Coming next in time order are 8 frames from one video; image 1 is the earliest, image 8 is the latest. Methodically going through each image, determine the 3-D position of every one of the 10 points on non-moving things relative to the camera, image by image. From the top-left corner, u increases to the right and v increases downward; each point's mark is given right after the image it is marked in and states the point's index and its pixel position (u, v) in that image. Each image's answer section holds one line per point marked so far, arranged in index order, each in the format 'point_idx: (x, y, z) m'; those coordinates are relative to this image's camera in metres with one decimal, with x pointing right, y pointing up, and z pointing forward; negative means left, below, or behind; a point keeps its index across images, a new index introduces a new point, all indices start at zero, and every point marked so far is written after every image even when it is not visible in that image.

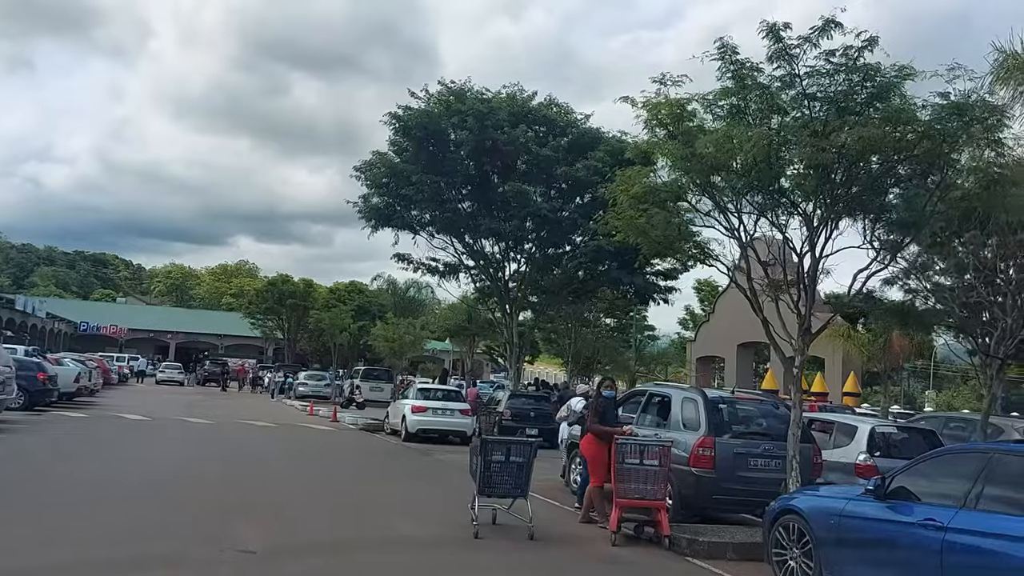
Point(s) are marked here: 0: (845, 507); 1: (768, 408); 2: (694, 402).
0: (+2.5, -1.6, +7.0) m
1: (+2.8, -1.3, +10.5) m
2: (+2.0, -1.2, +10.3) m
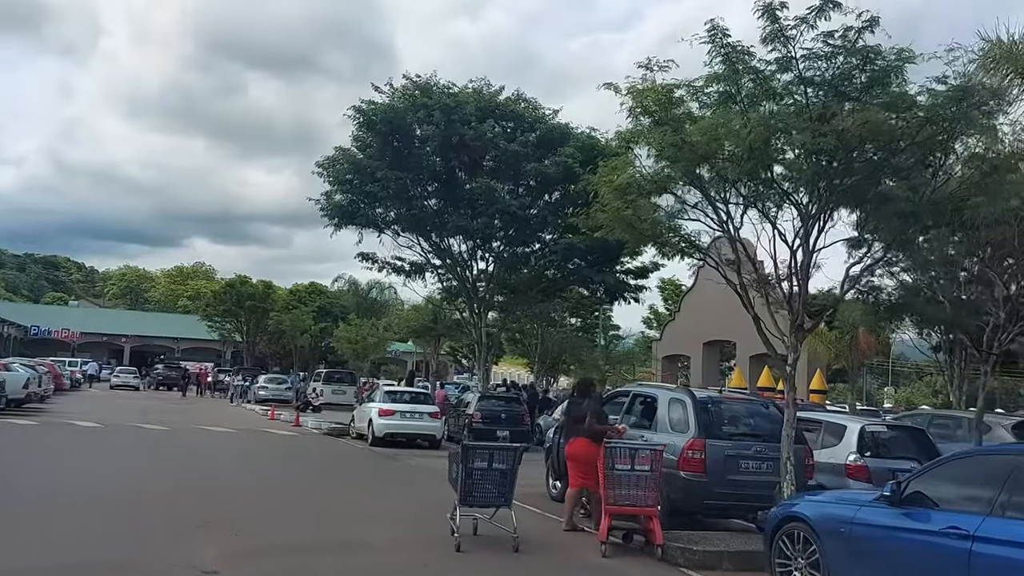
0: (+2.4, -1.6, +6.6) m
1: (+2.6, -1.3, +10.1) m
2: (+1.8, -1.2, +9.9) m
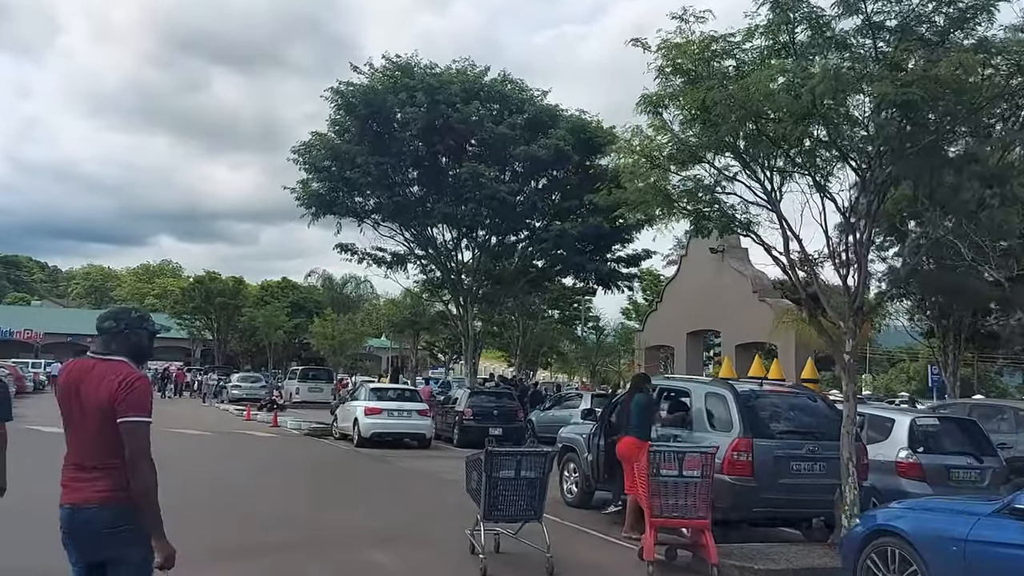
0: (+2.7, -1.4, +5.6) m
1: (+2.8, -1.1, +9.1) m
2: (+2.0, -1.0, +8.8) m
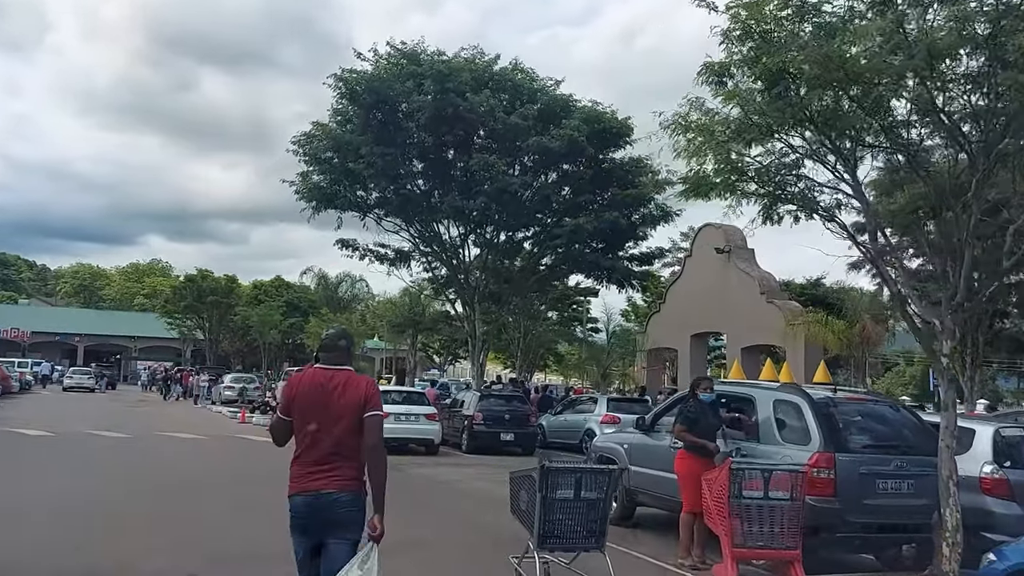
0: (+3.1, -1.3, +4.6) m
1: (+3.1, -1.0, +8.1) m
2: (+2.3, -1.0, +7.8) m
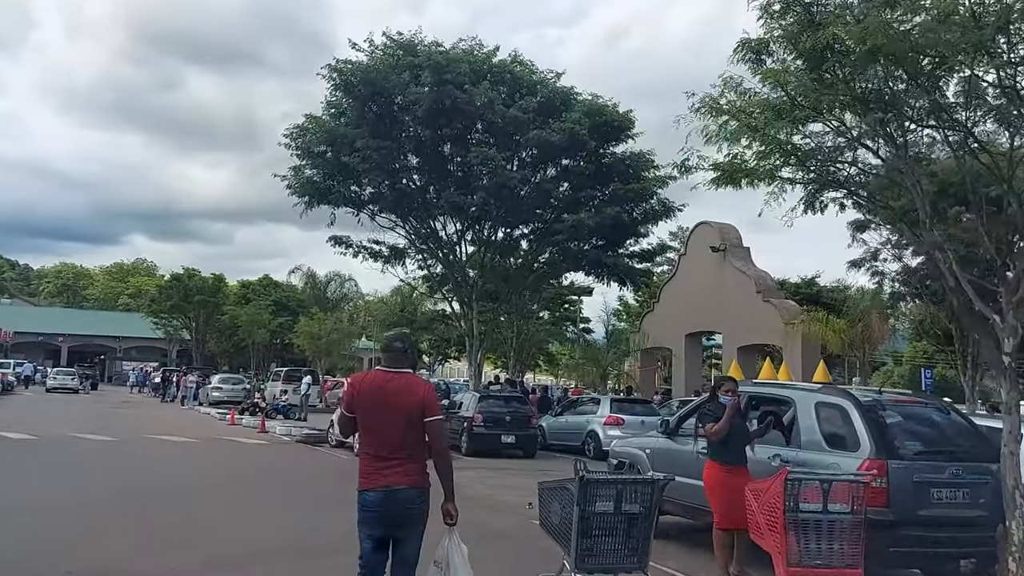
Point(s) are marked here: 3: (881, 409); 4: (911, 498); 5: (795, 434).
0: (+3.3, -1.3, +4.0) m
1: (+3.3, -1.0, +7.5) m
2: (+2.5, -0.9, +7.3) m
3: (+2.8, -0.9, +7.3) m
4: (+2.8, -1.5, +6.7) m
5: (+2.3, -1.1, +7.6) m
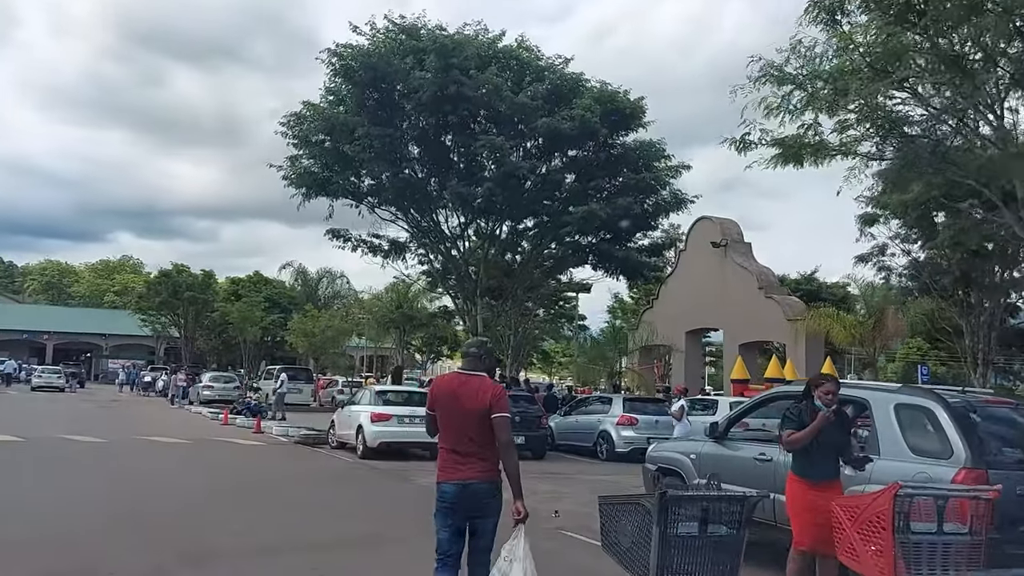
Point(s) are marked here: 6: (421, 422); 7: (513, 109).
0: (+3.7, -1.2, +3.3) m
1: (+3.6, -0.9, +6.8) m
2: (+2.8, -0.8, +6.5) m
3: (+3.1, -0.8, +6.5) m
4: (+3.1, -1.4, +6.0) m
5: (+2.6, -1.1, +6.8) m
6: (-1.7, -2.4, +17.4) m
7: (-0.1, +3.7, +19.8) m
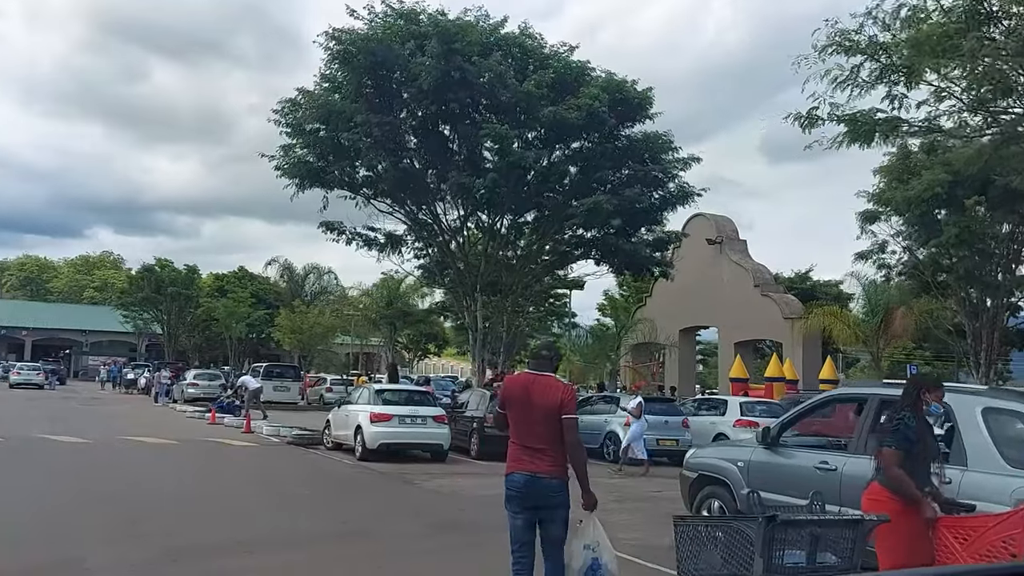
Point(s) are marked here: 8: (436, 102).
0: (+4.0, -1.2, +2.6) m
1: (+3.9, -0.8, +6.1) m
2: (+3.1, -0.8, +5.8) m
3: (+3.4, -0.8, +5.8) m
4: (+3.5, -1.3, +5.3) m
5: (+2.9, -1.0, +6.1) m
6: (-1.6, -2.3, +16.7) m
7: (0.0, +3.8, +19.1) m
8: (-1.5, +3.7, +18.9) m
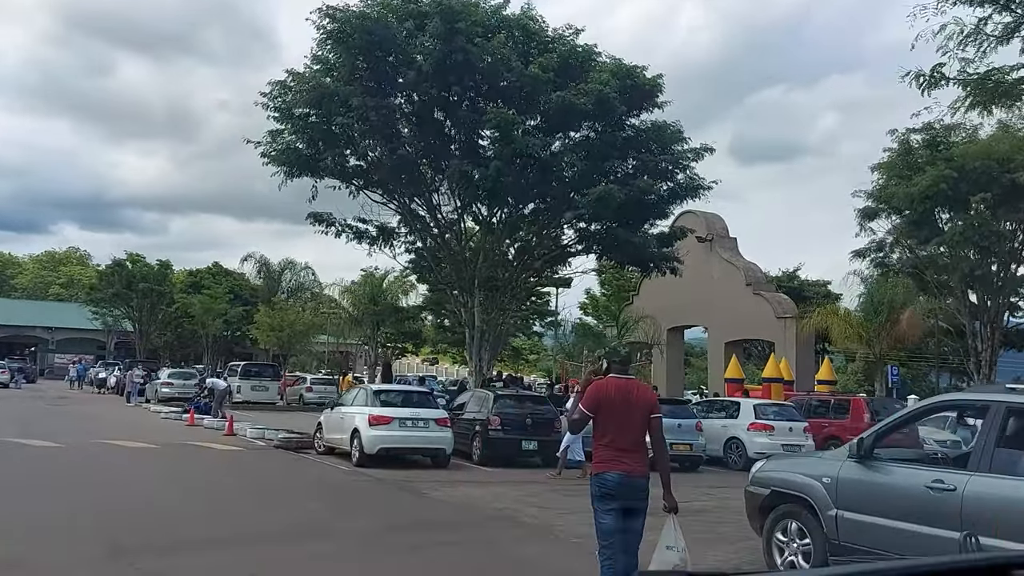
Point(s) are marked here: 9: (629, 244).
0: (+4.6, -1.1, +1.7) m
1: (+4.4, -0.8, +5.2) m
2: (+3.6, -0.7, +4.9) m
3: (+3.9, -0.7, +4.9) m
4: (+3.9, -1.3, +4.4) m
5: (+3.3, -0.9, +5.2) m
6: (-1.5, -2.2, +15.6) m
7: (+0.1, +3.9, +18.0) m
8: (-1.4, +3.8, +17.8) m
9: (+2.4, +0.9, +19.9) m
